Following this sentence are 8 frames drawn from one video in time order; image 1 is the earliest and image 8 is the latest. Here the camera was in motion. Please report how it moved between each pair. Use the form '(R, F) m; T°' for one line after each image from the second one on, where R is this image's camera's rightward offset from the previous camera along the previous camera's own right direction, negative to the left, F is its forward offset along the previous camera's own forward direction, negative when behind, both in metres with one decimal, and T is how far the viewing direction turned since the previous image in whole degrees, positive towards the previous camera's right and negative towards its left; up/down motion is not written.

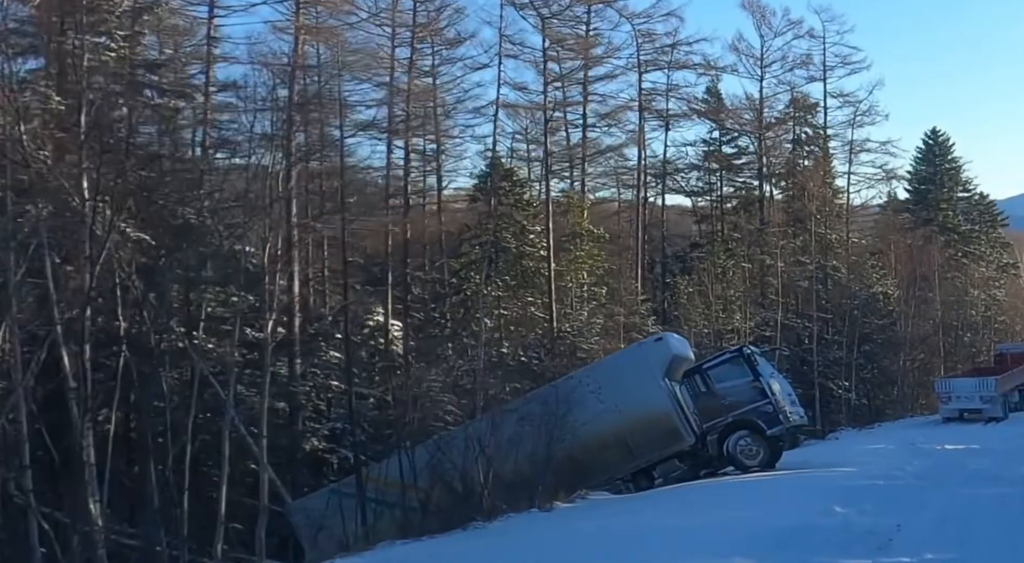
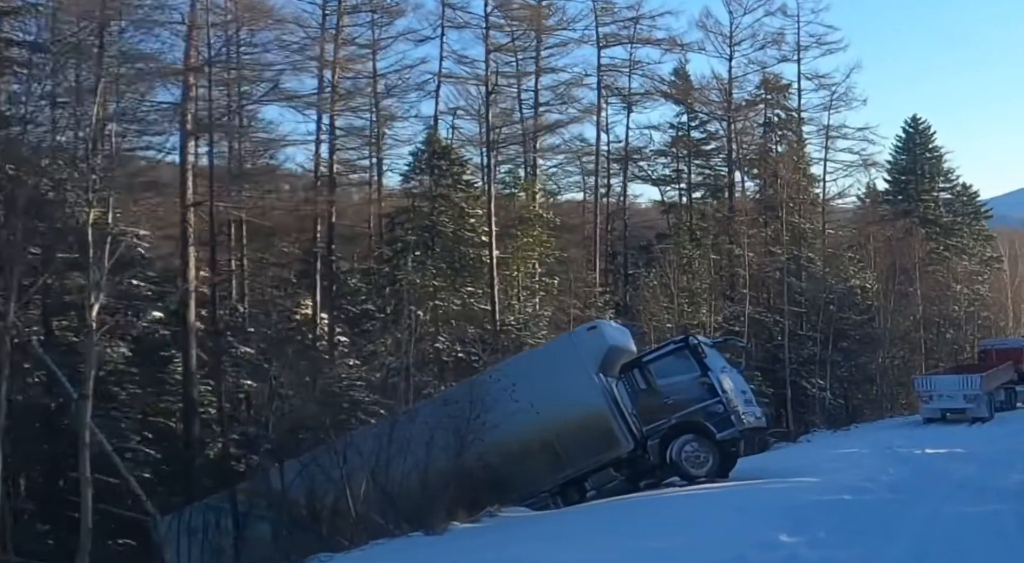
(+1.3, +3.2) m; +1°
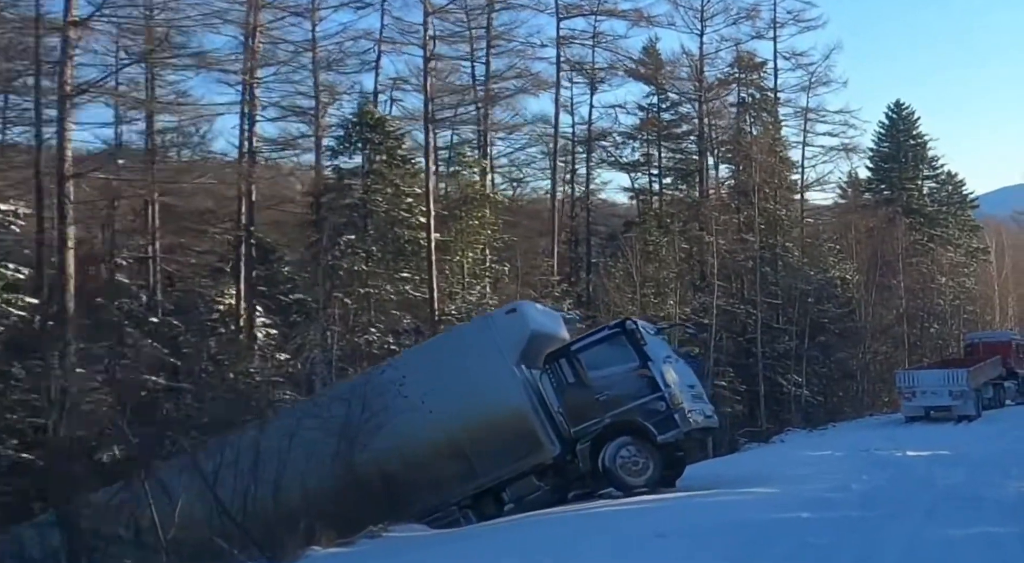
(+1.1, +2.9) m; +1°
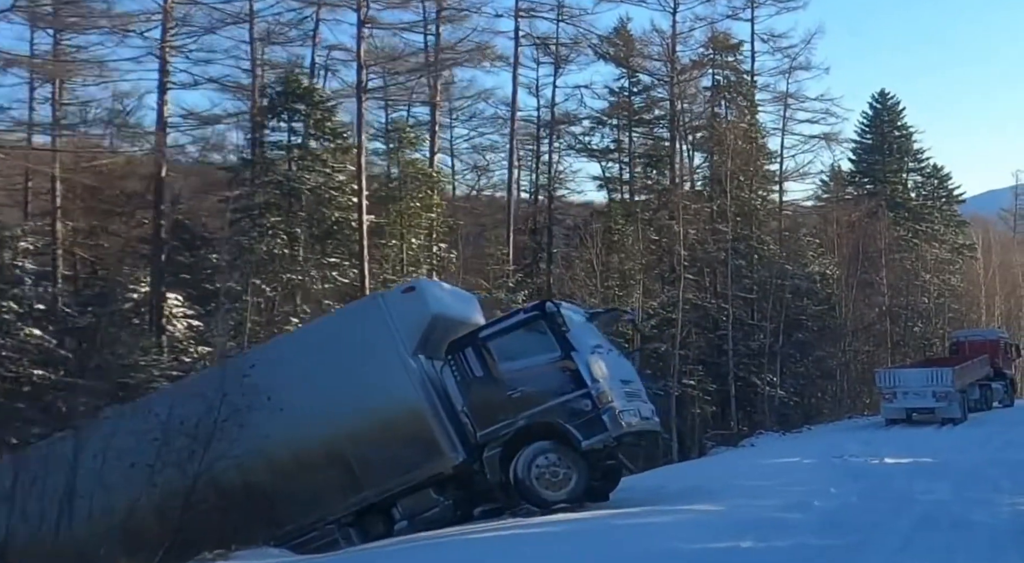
(+1.0, +2.7) m; +1°
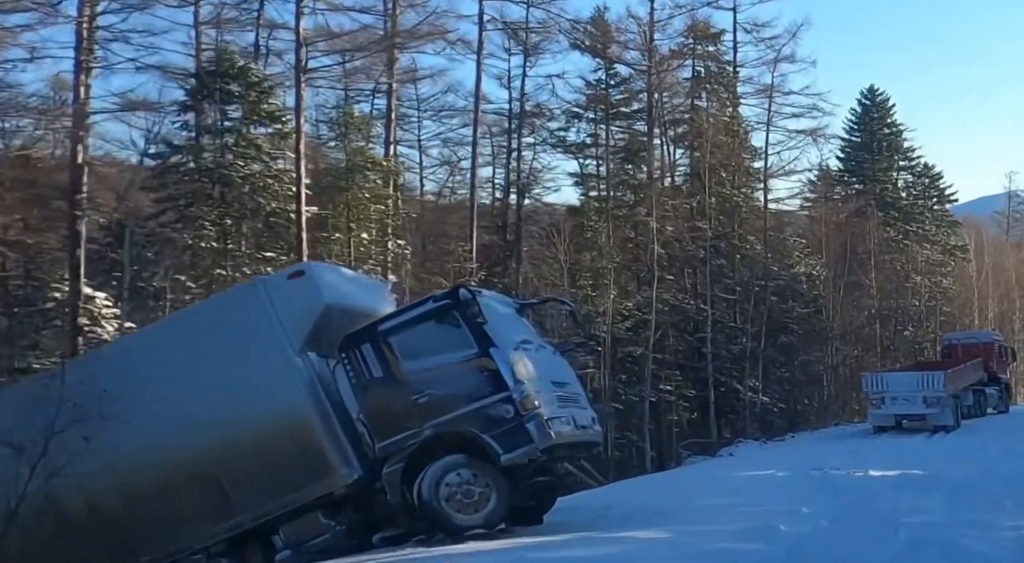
(+0.8, +2.1) m; 0°
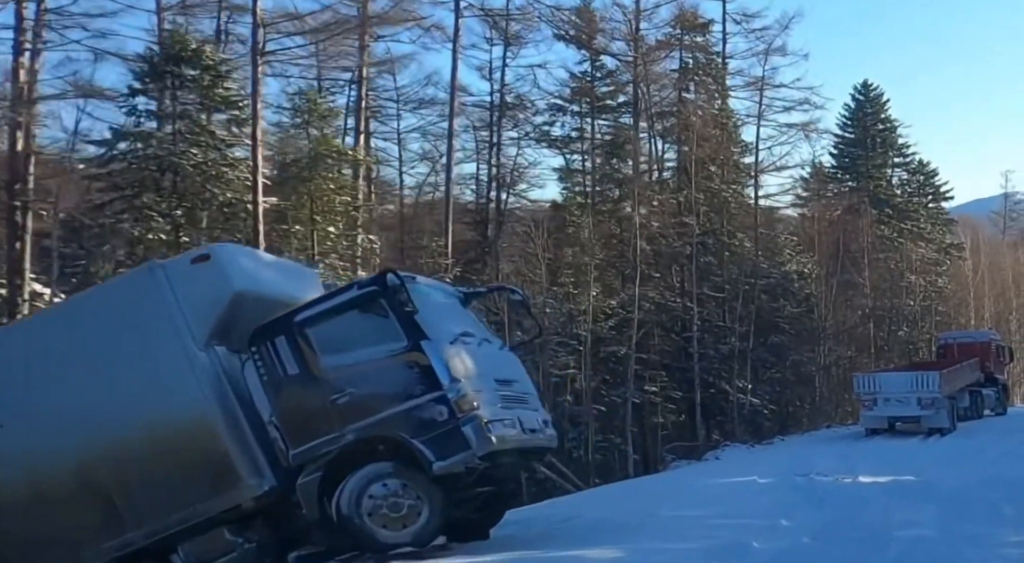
(+0.5, +1.3) m; 0°
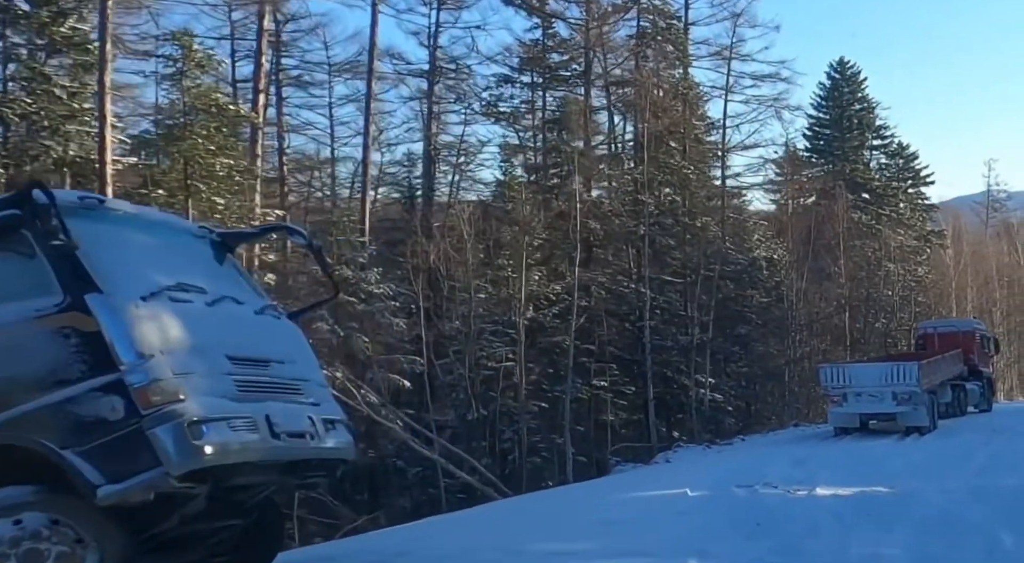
(+1.4, +3.5) m; +1°
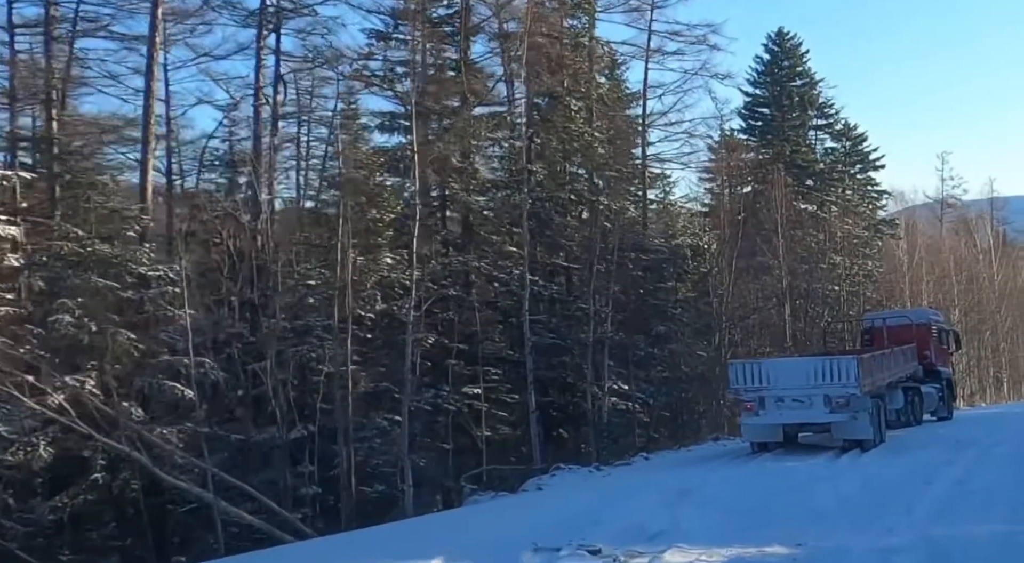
(+2.5, +6.1) m; +2°
